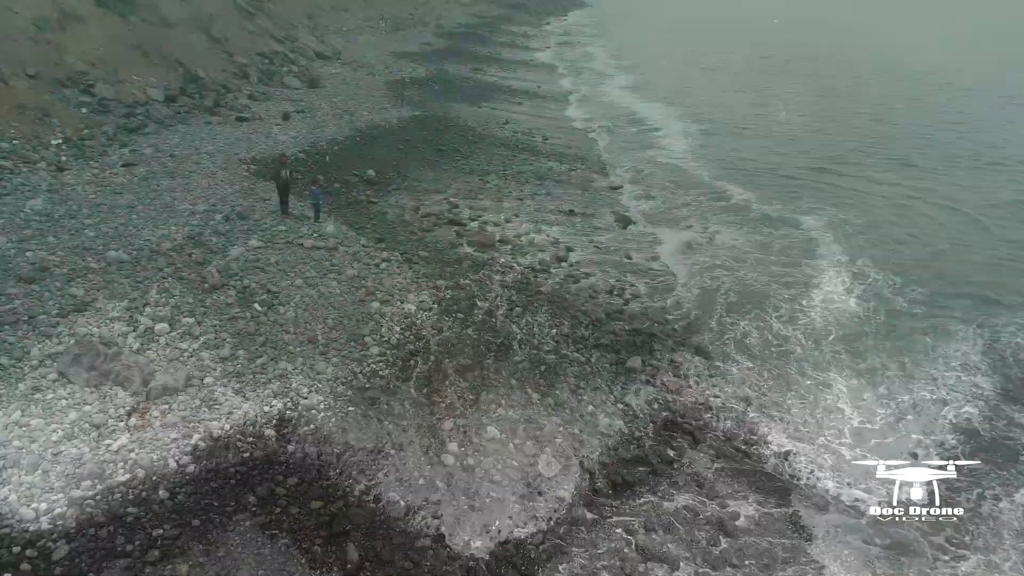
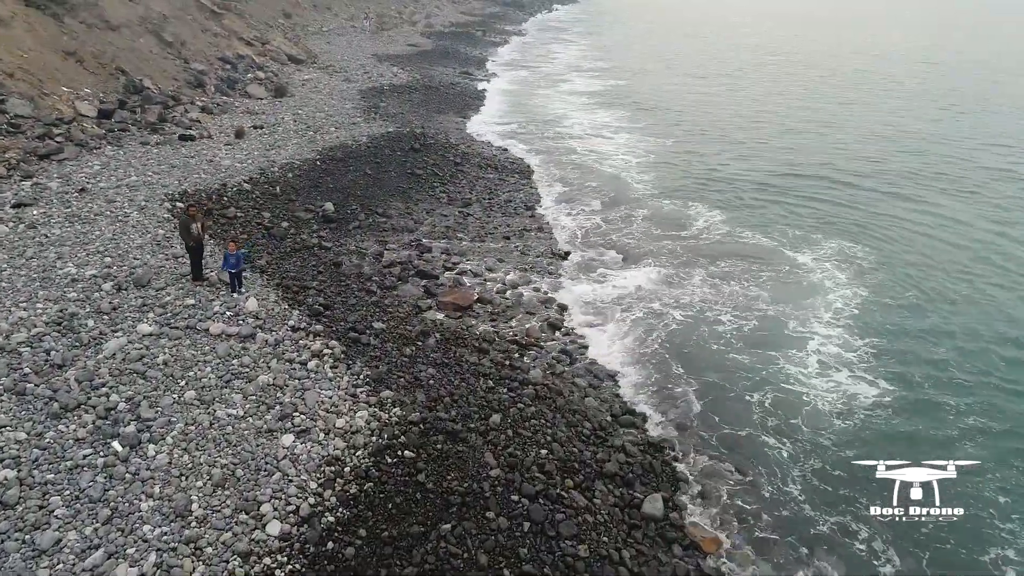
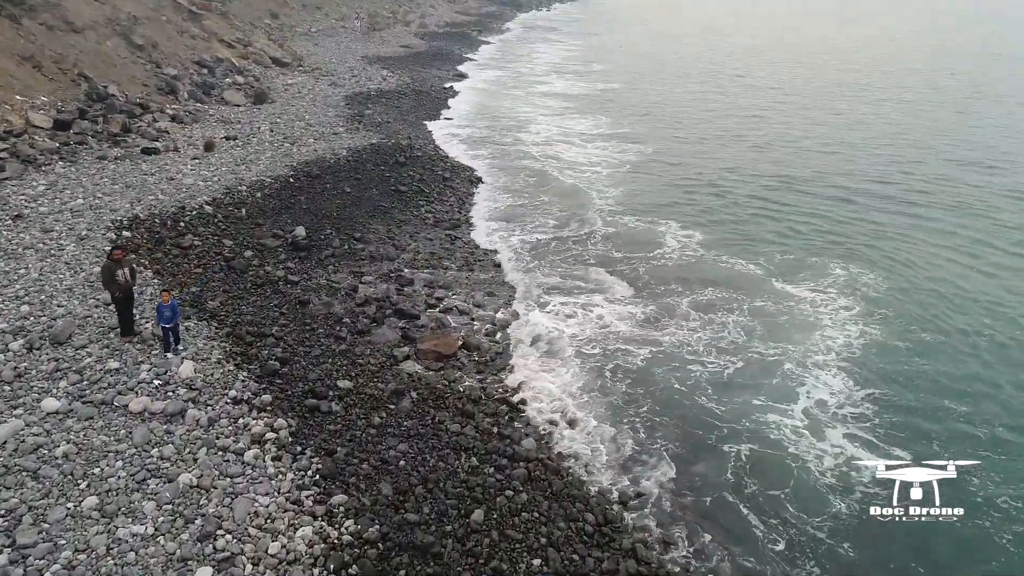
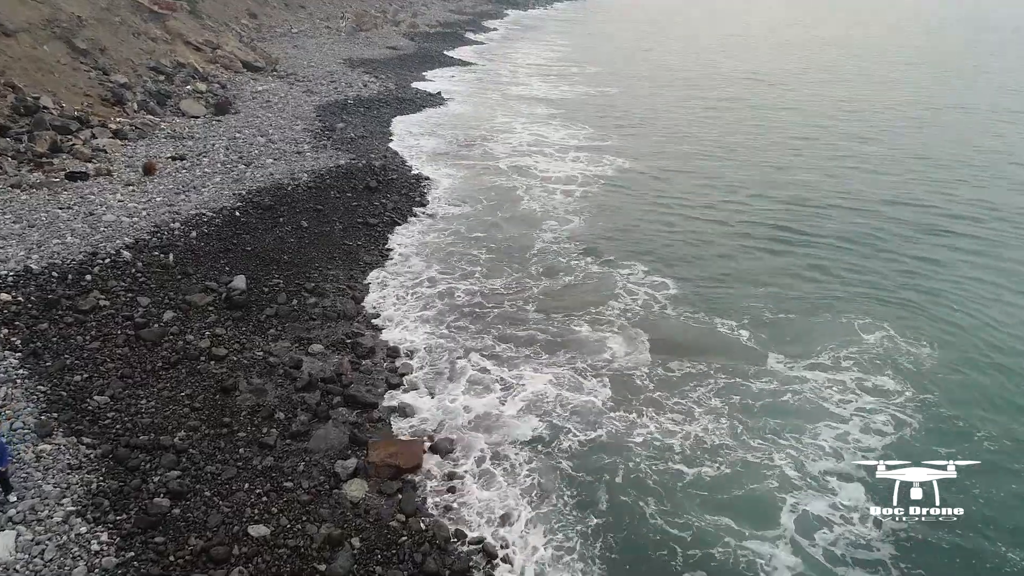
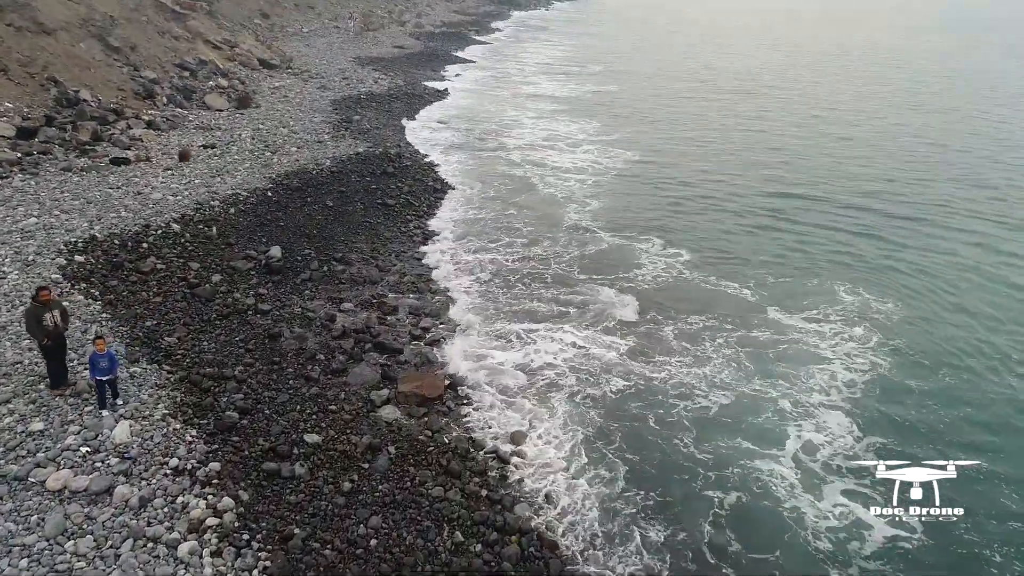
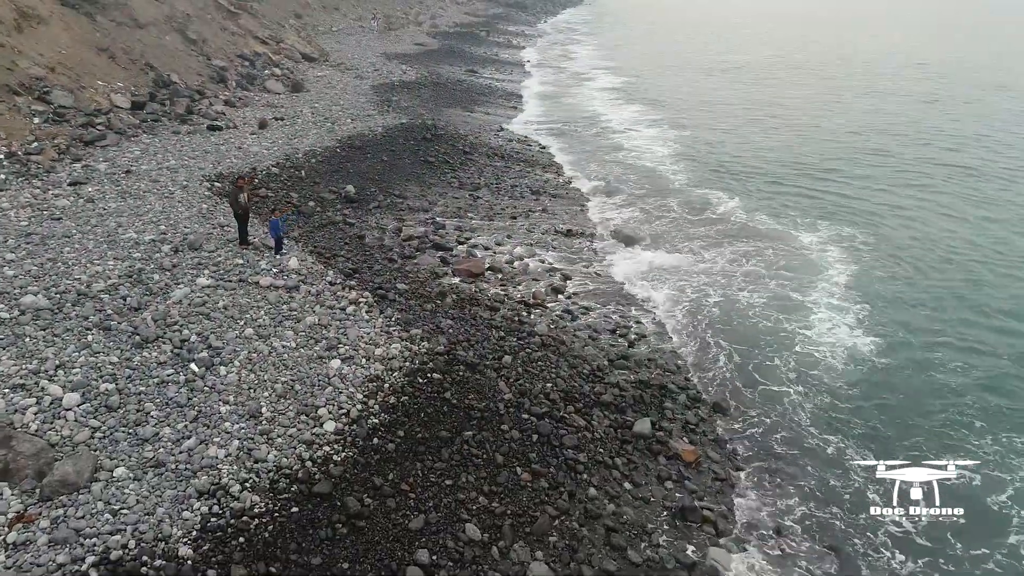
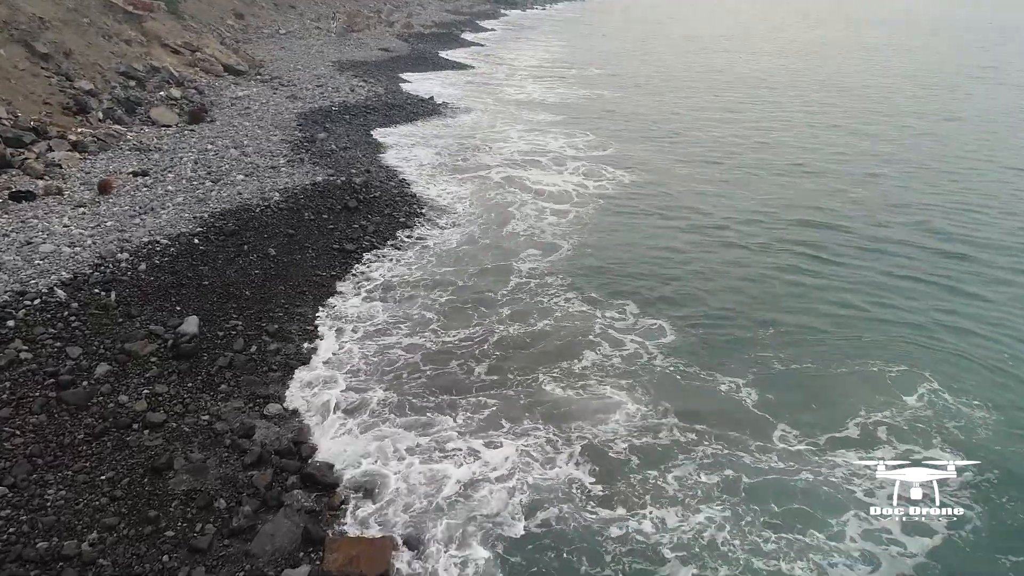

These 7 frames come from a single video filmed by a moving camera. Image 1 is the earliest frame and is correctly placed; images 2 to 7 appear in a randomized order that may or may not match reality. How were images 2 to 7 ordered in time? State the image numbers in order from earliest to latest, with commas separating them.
6, 2, 3, 5, 4, 7
